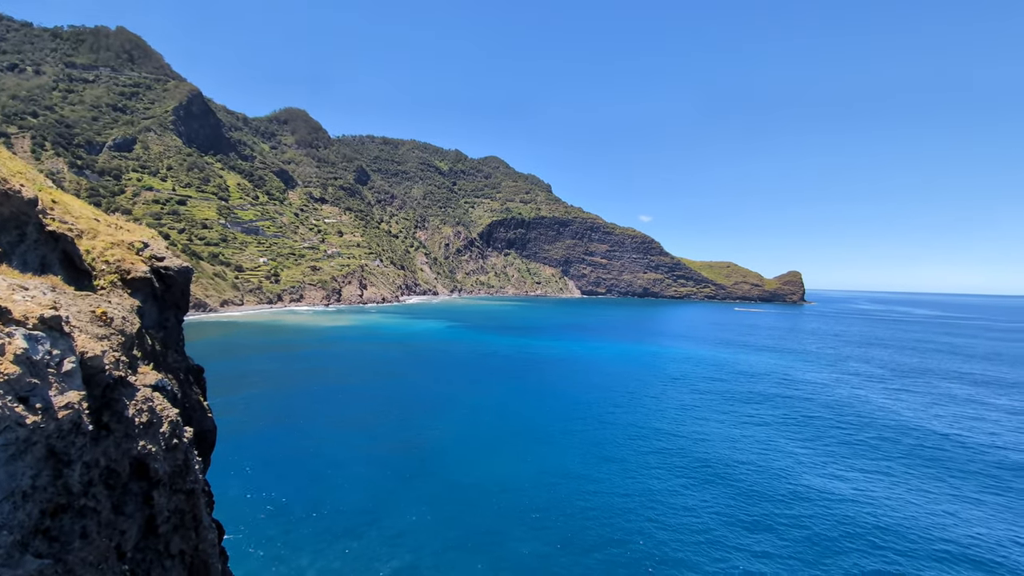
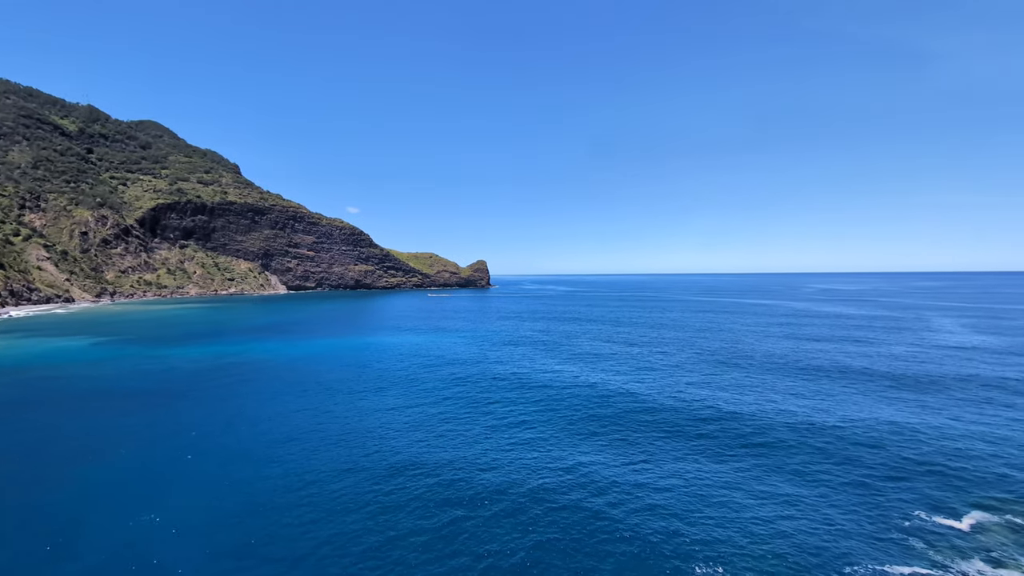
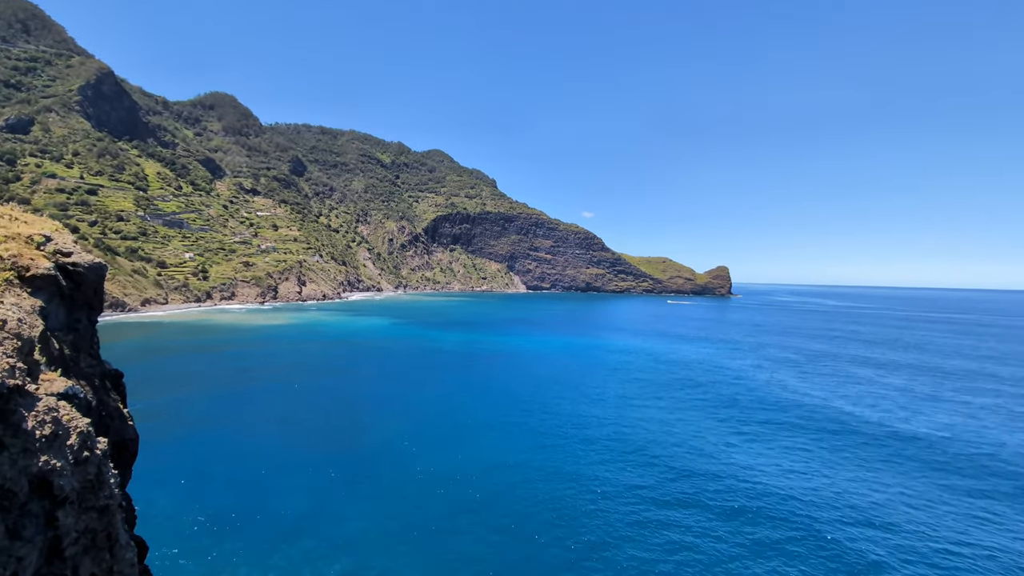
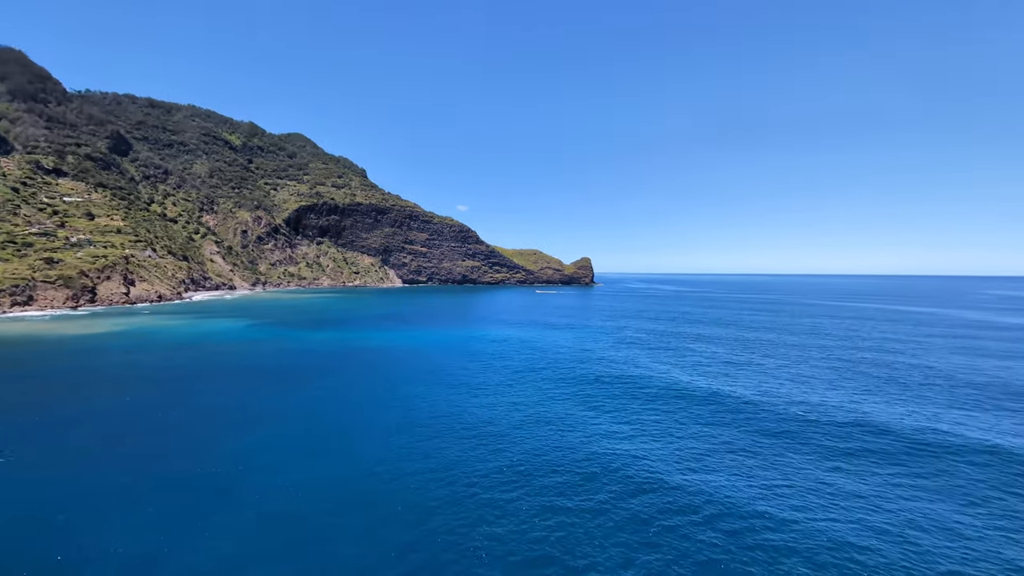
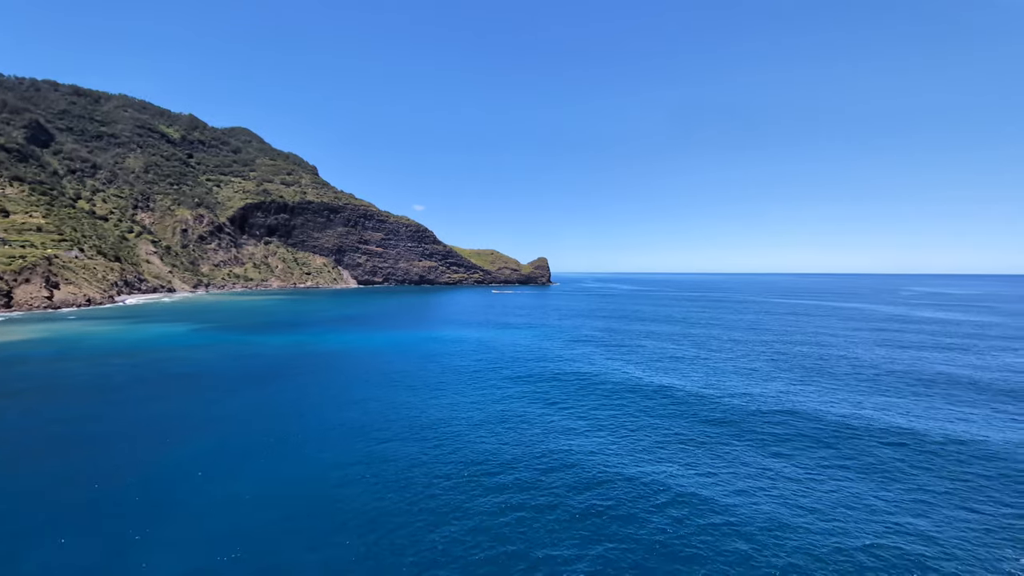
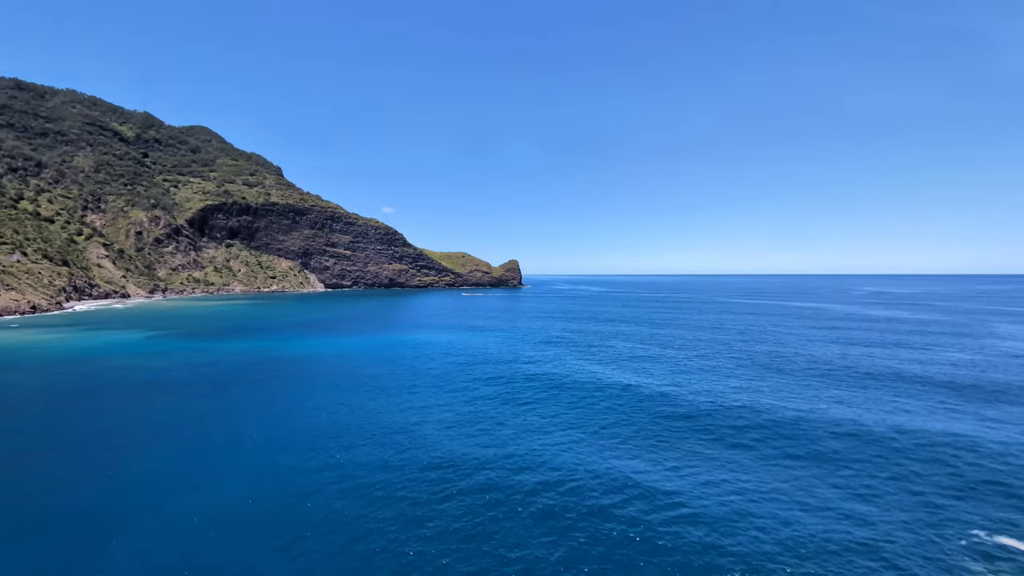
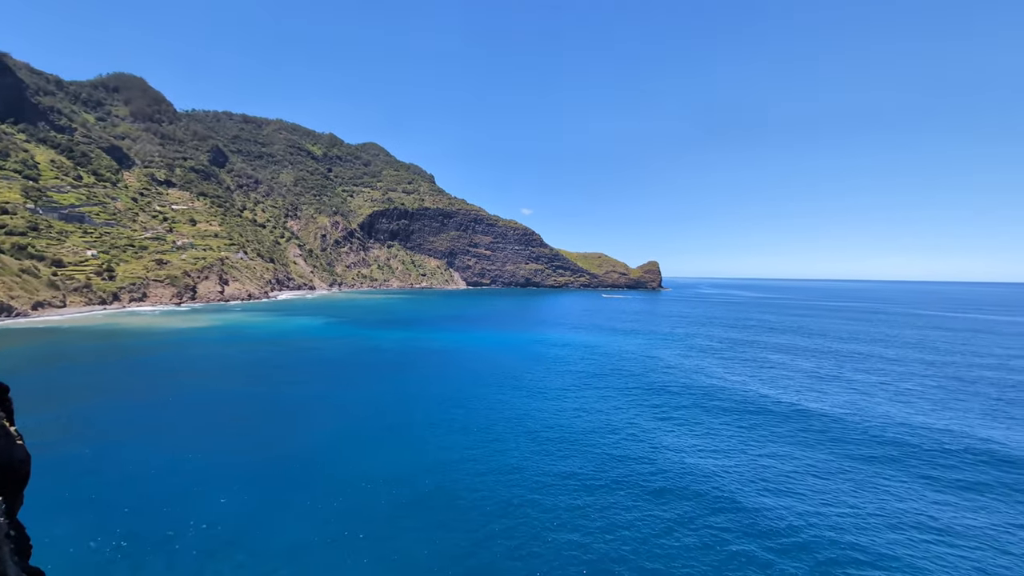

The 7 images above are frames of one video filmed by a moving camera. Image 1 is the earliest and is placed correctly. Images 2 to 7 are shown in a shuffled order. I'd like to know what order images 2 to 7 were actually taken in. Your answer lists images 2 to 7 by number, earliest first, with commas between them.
3, 7, 4, 5, 6, 2
